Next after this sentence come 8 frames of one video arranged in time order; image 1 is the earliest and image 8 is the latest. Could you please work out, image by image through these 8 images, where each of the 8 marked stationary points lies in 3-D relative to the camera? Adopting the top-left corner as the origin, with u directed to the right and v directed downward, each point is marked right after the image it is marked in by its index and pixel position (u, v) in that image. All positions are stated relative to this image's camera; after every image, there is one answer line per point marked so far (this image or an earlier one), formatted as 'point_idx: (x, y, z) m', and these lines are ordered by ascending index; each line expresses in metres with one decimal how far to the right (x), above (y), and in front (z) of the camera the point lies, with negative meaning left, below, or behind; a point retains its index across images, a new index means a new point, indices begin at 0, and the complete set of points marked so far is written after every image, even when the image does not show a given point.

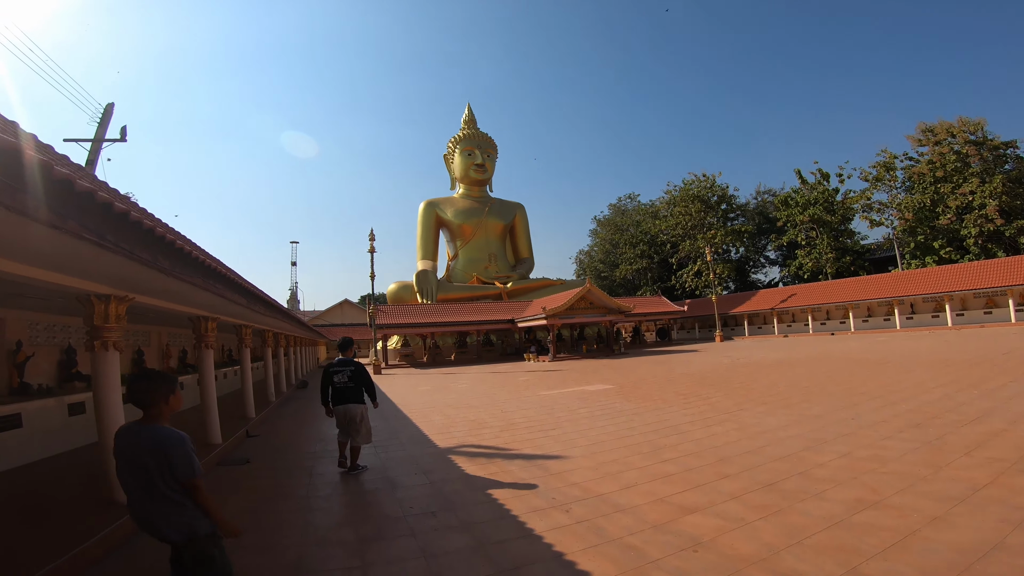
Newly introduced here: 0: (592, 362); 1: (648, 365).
0: (+2.8, -2.6, +18.8) m
1: (+4.0, -2.2, +15.6) m
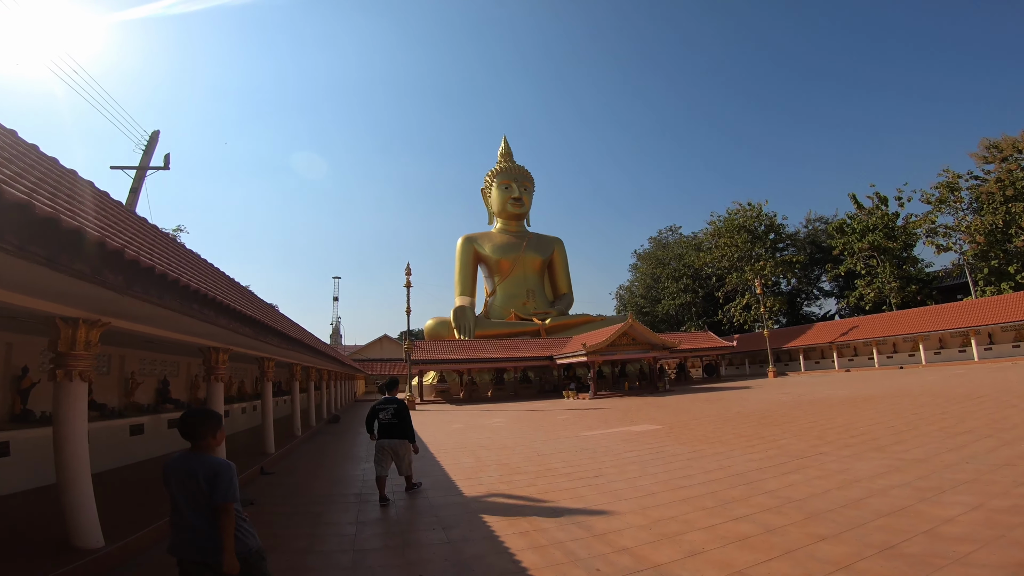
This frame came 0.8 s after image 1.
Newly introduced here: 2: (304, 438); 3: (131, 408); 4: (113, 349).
0: (+4.1, -3.7, +17.7) m
1: (+5.1, -3.1, +14.4) m
2: (-4.1, -2.8, +10.4) m
3: (-5.7, -1.7, +8.0) m
4: (-5.7, -0.8, +7.8) m
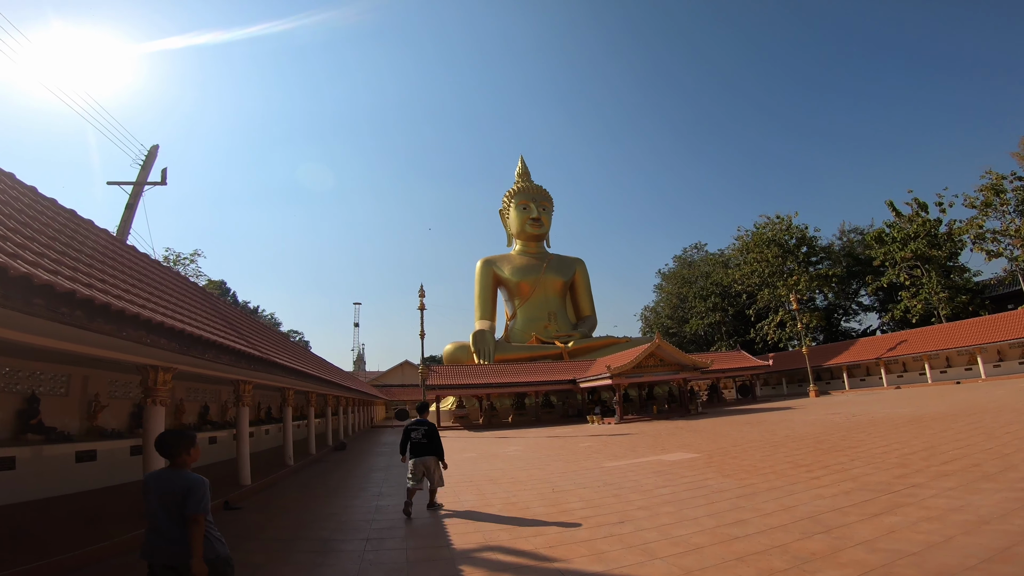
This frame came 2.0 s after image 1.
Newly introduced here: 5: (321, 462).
0: (+4.7, -4.1, +16.2) m
1: (+5.5, -3.3, +13.0) m
2: (-3.9, -3.1, +9.4) m
3: (-5.5, -1.9, +7.1) m
4: (-5.6, -1.0, +6.9) m
5: (-4.0, -3.6, +11.3) m
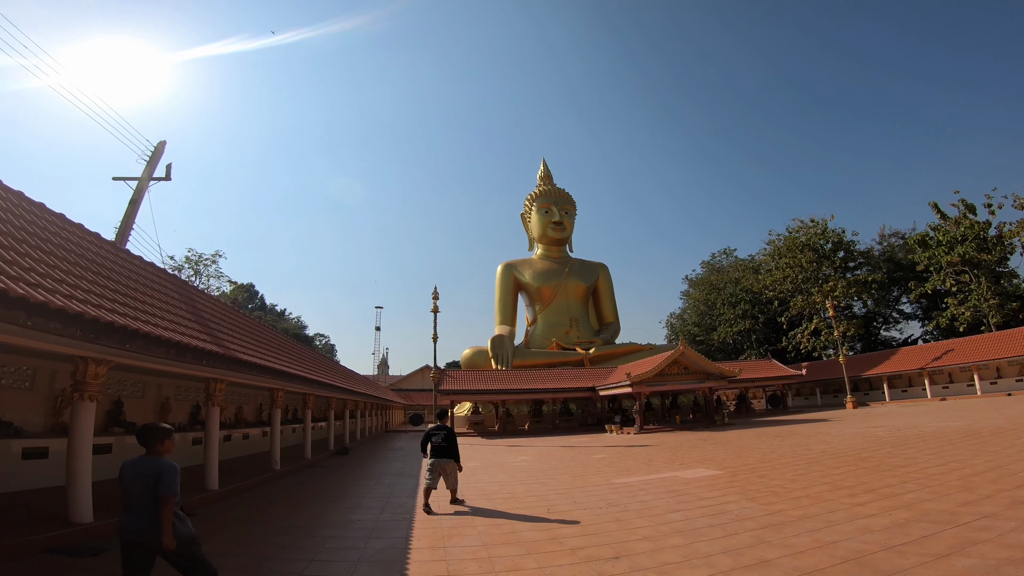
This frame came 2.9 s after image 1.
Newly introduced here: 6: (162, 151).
0: (+5.0, -4.2, +15.2) m
1: (+5.7, -3.4, +11.9) m
2: (-3.8, -3.0, +8.8) m
3: (-5.6, -1.8, +6.6) m
4: (-5.6, -0.9, +6.4) m
5: (-3.9, -3.5, +10.7) m
6: (-9.2, +3.6, +14.3) m
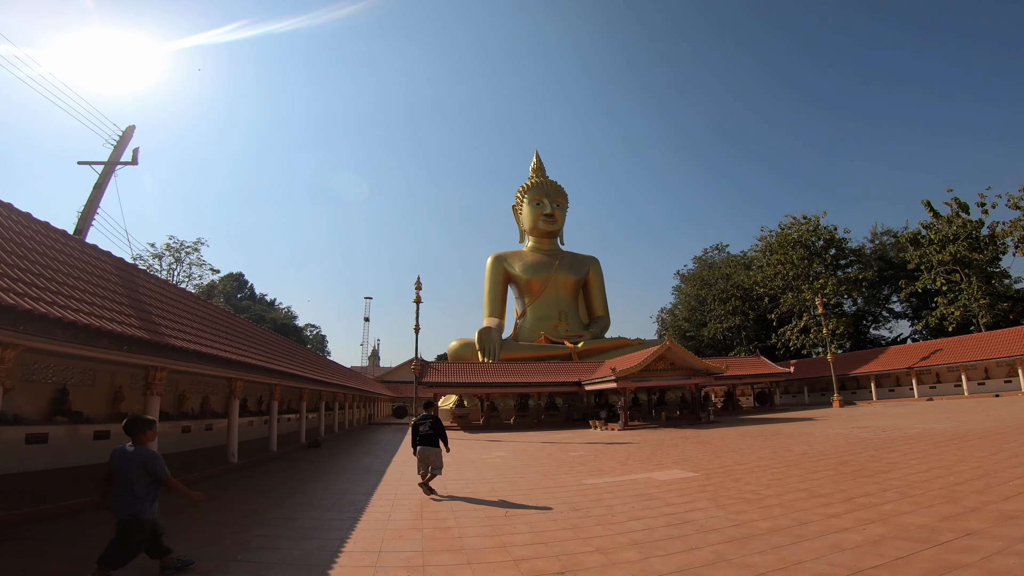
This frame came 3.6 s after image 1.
0: (+4.5, -4.0, +14.9) m
1: (+5.2, -3.3, +11.6) m
2: (-4.3, -2.8, +8.4) m
3: (-6.0, -1.6, +6.2) m
4: (-6.0, -0.7, +6.0) m
5: (-4.4, -3.3, +10.3) m
6: (-9.7, +3.9, +13.7) m
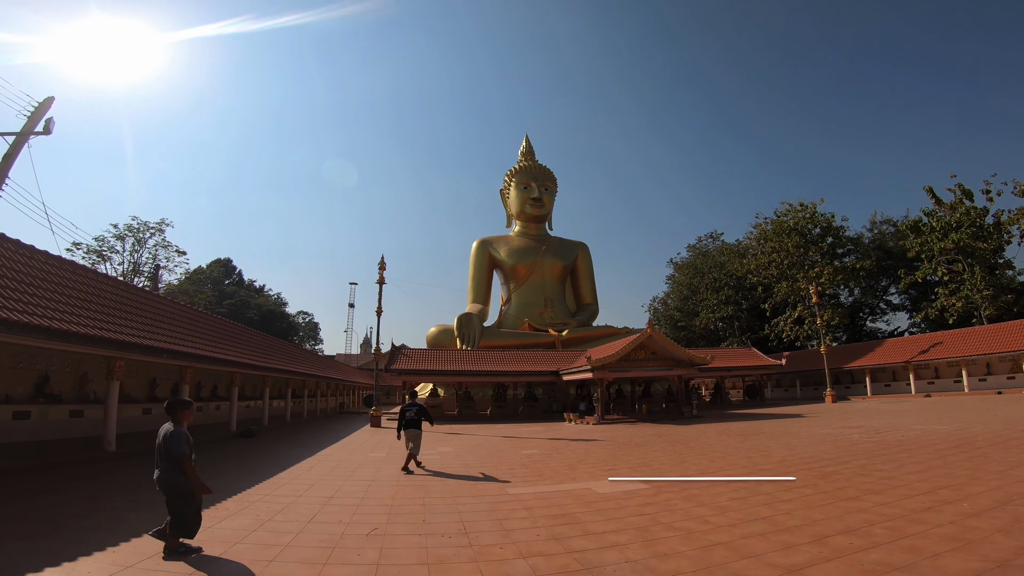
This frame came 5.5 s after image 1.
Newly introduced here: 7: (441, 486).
0: (+3.5, -3.6, +13.7) m
1: (+4.2, -2.9, +10.4) m
2: (-5.3, -2.4, +7.2) m
3: (-7.0, -1.2, +4.9) m
4: (-7.0, -0.3, +4.7) m
5: (-5.4, -2.8, +9.1) m
6: (-10.6, +4.6, +12.3) m
7: (-0.8, -2.4, +6.4) m
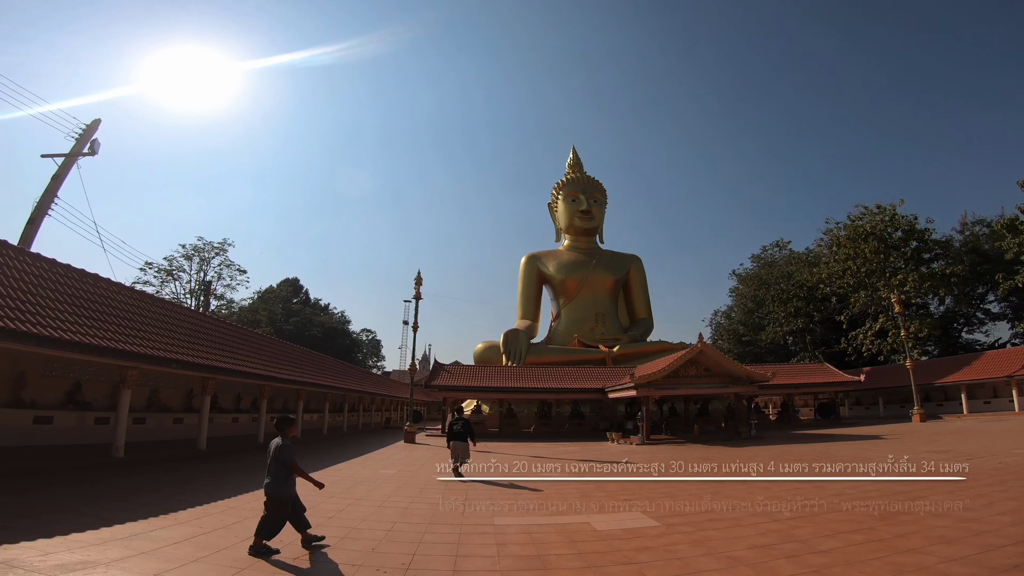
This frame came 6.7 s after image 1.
0: (+4.2, -3.7, +12.4) m
1: (+4.6, -3.0, +9.1) m
2: (-5.2, -2.5, +6.9) m
3: (-7.2, -1.3, +4.9) m
4: (-7.2, -0.4, +4.7) m
5: (-5.1, -3.1, +8.8) m
6: (-10.0, +4.1, +12.9) m
7: (-0.9, -2.4, +5.7) m
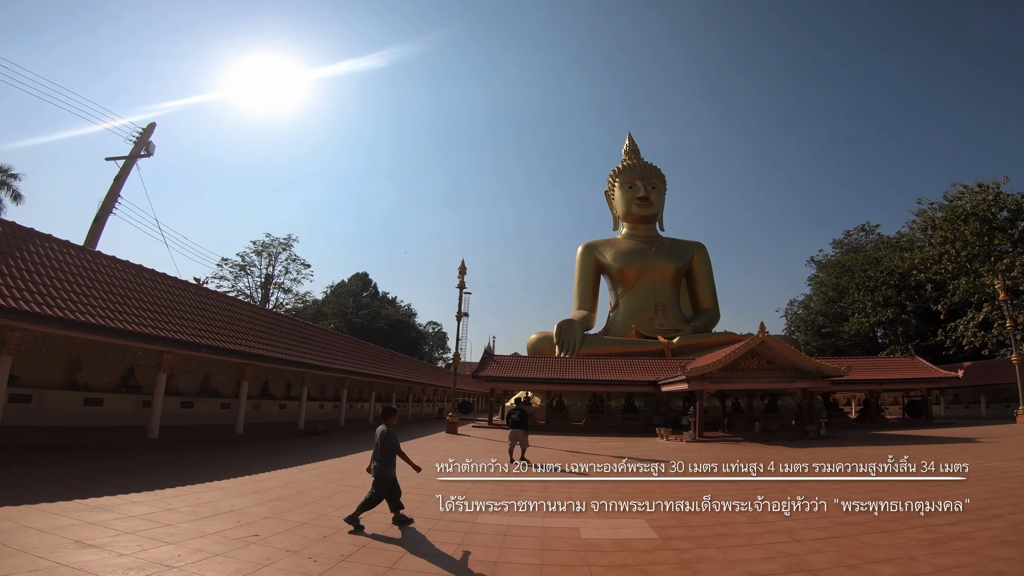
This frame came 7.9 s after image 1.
0: (+5.0, -3.4, +11.4) m
1: (+5.0, -2.7, +8.0) m
2: (-5.0, -2.4, +7.1) m
3: (-7.3, -1.2, +5.3) m
4: (-7.3, -0.3, +5.2) m
5: (-4.7, -2.9, +9.0) m
6: (-9.1, +4.3, +13.5) m
7: (-0.9, -2.2, +5.3) m
